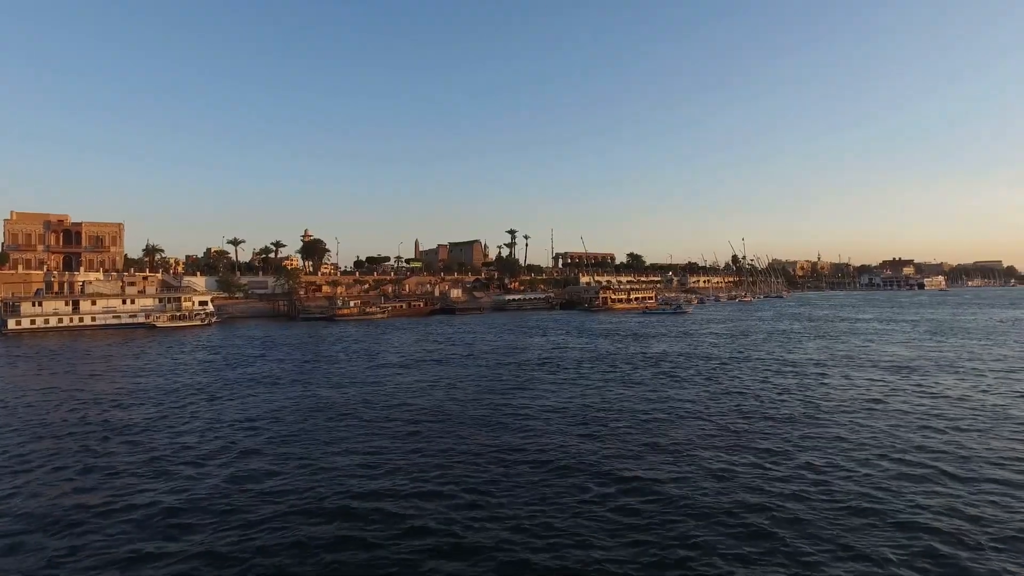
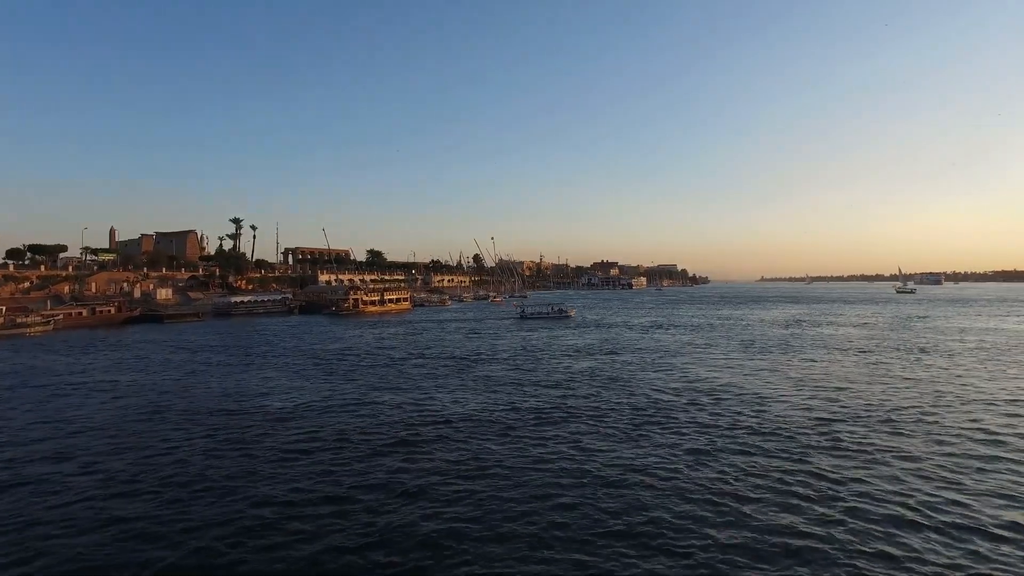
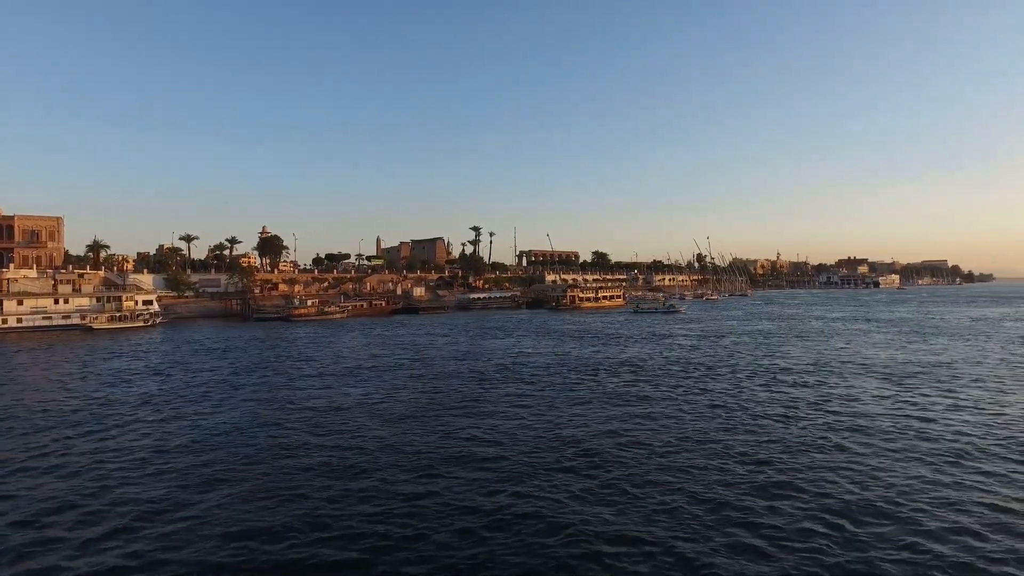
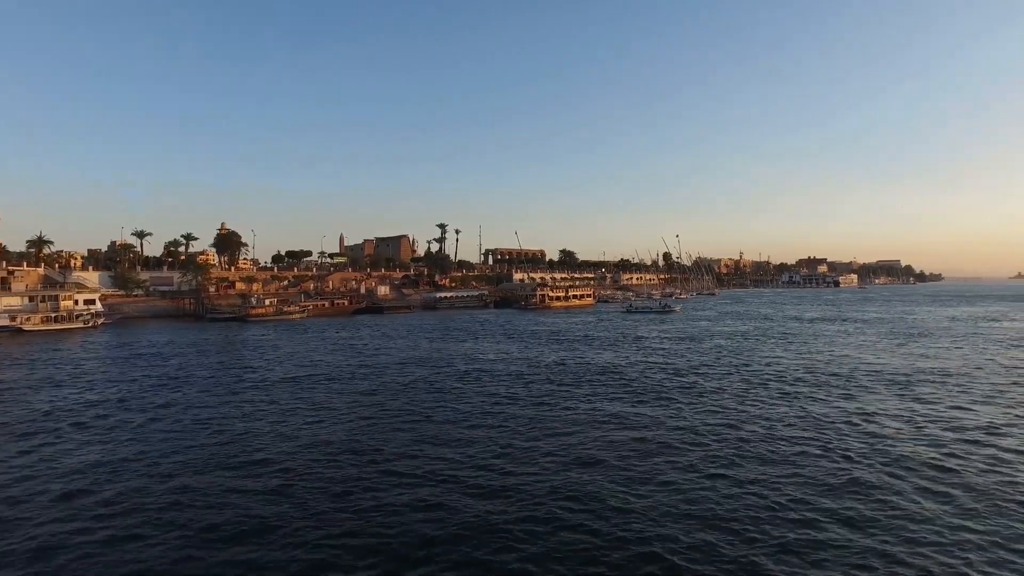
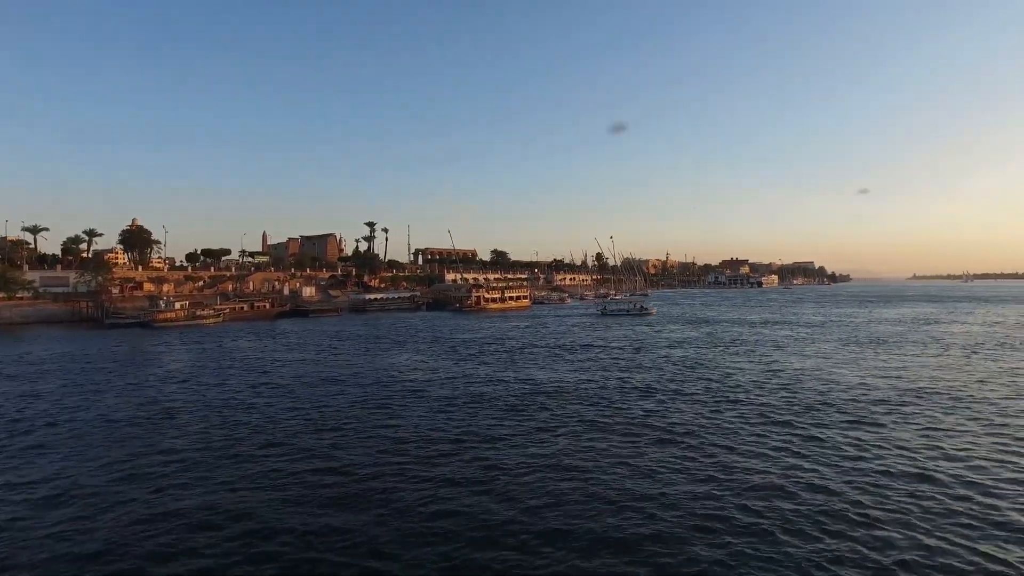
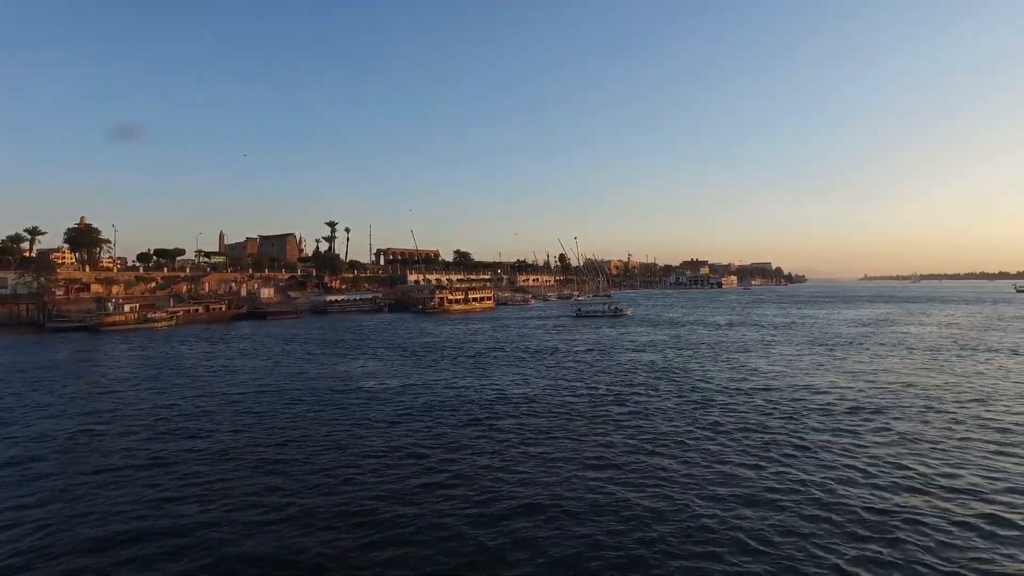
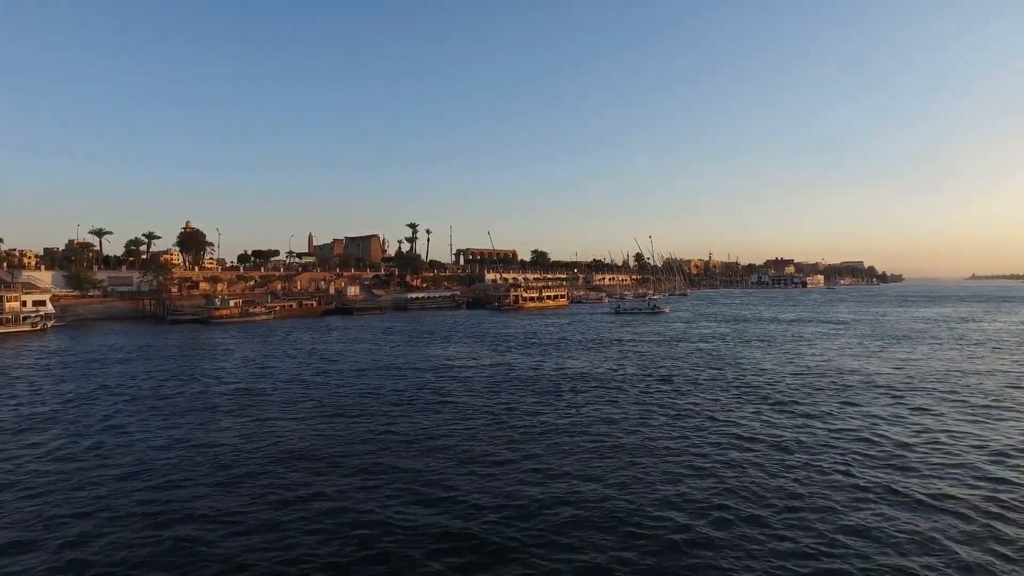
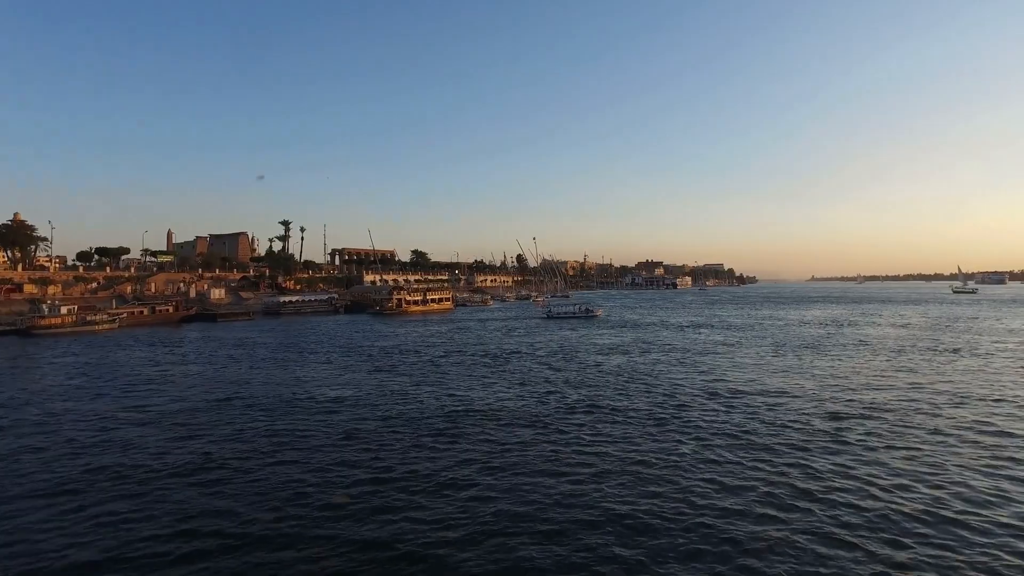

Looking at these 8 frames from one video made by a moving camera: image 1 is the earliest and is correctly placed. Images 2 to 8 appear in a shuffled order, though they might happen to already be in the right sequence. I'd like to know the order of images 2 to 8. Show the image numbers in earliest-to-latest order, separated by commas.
3, 4, 7, 5, 6, 8, 2
